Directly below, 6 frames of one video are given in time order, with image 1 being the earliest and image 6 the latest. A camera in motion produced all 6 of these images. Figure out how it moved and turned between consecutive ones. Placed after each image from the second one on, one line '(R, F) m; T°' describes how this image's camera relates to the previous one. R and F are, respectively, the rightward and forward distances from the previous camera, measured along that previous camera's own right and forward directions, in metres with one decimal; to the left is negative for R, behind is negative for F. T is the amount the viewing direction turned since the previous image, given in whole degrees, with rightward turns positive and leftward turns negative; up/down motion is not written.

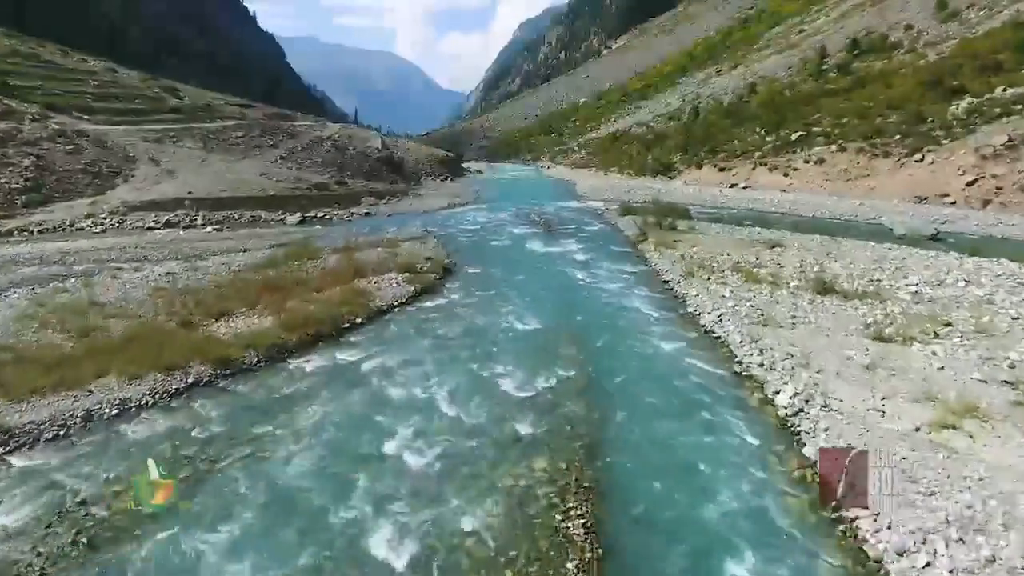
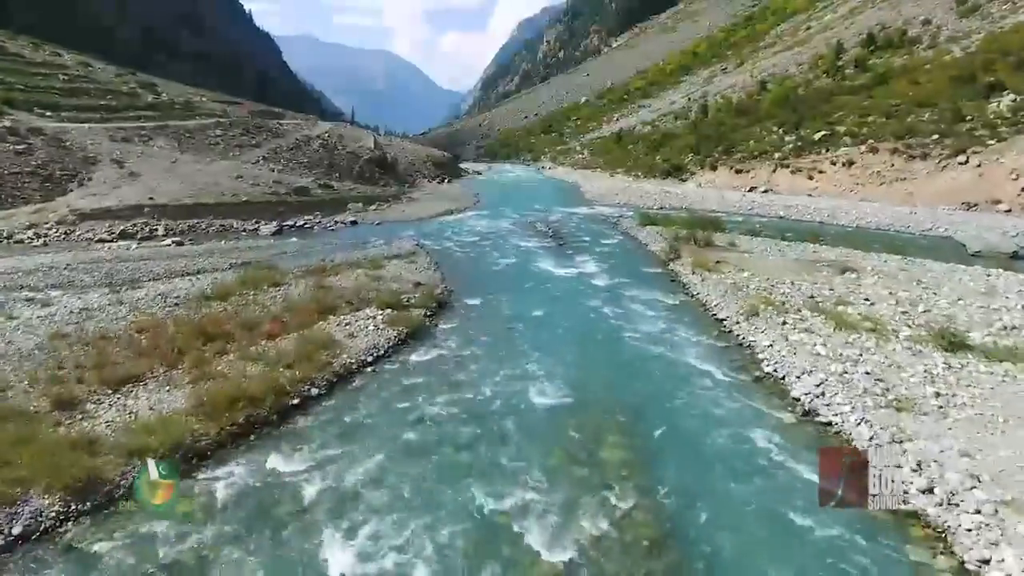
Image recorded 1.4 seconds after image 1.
(-0.3, +5.1) m; 0°
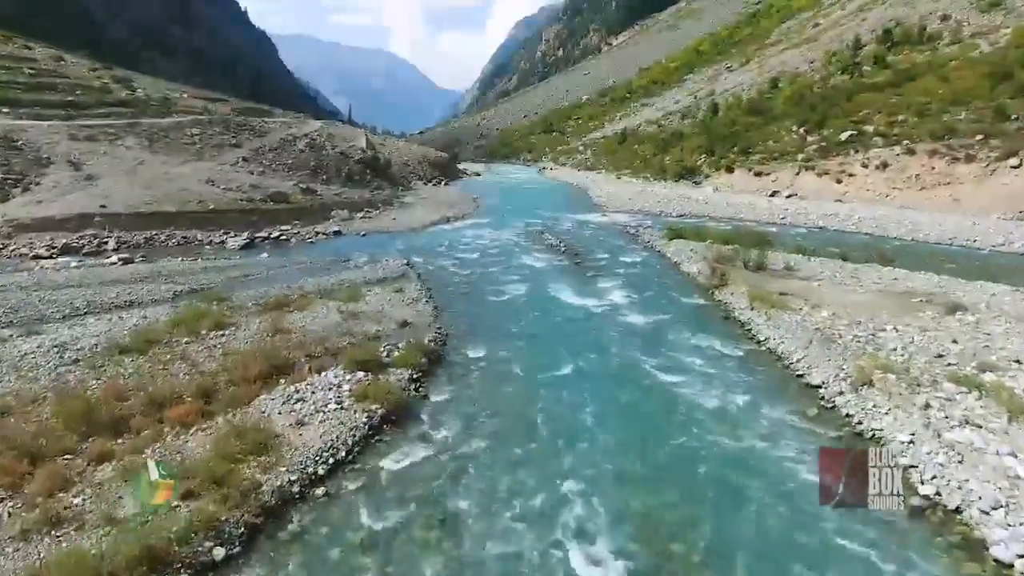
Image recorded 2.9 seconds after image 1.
(-0.4, +5.0) m; 0°
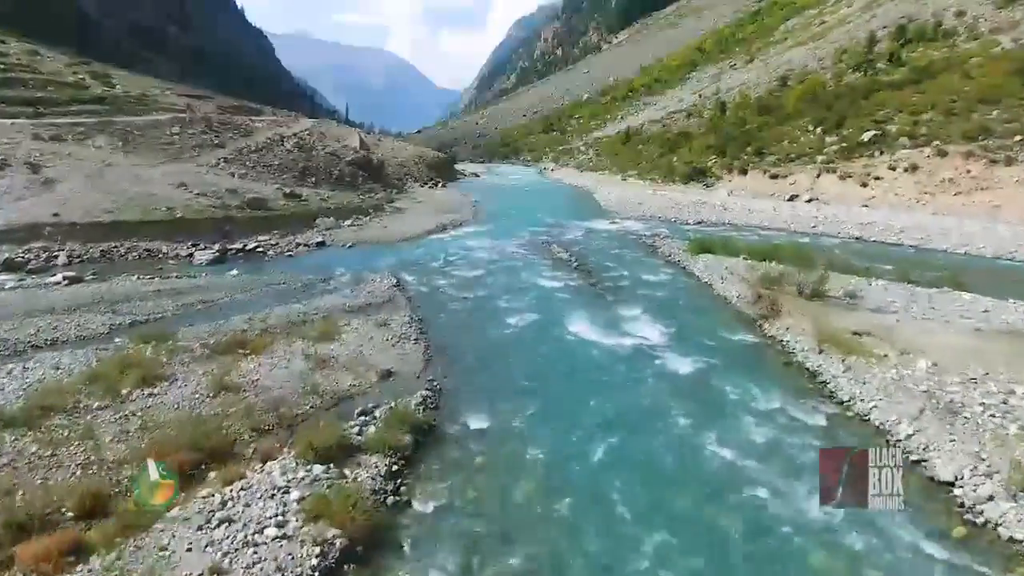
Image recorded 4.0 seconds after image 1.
(-0.3, +3.7) m; 0°
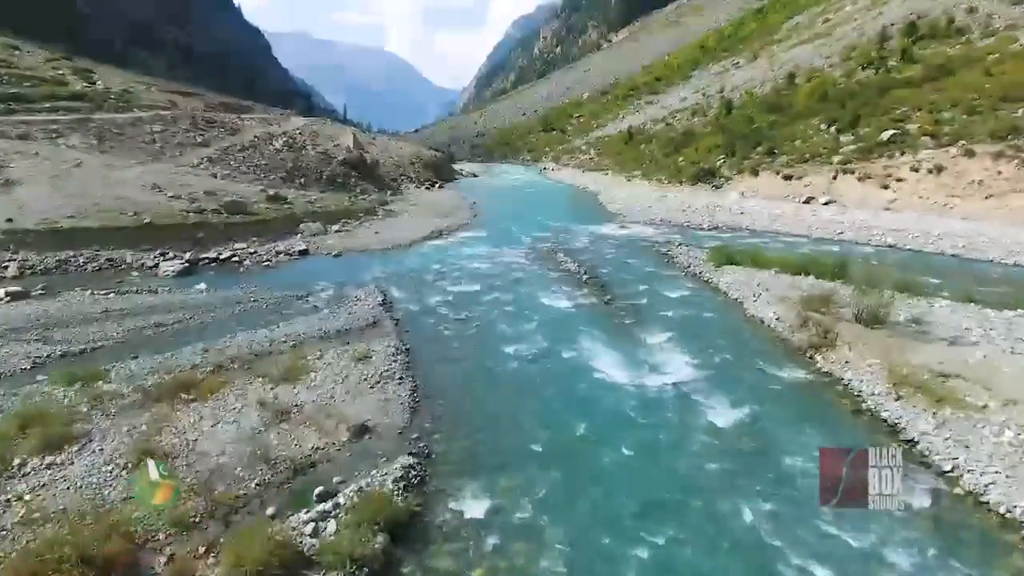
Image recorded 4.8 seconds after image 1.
(-0.1, +2.9) m; 0°
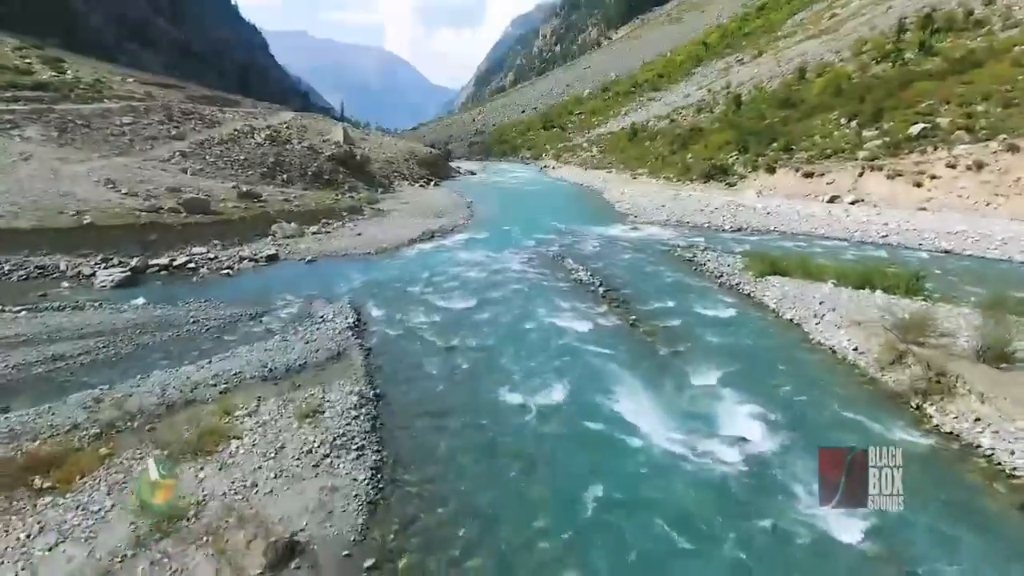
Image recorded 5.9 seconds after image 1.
(-0.1, +4.0) m; 0°
